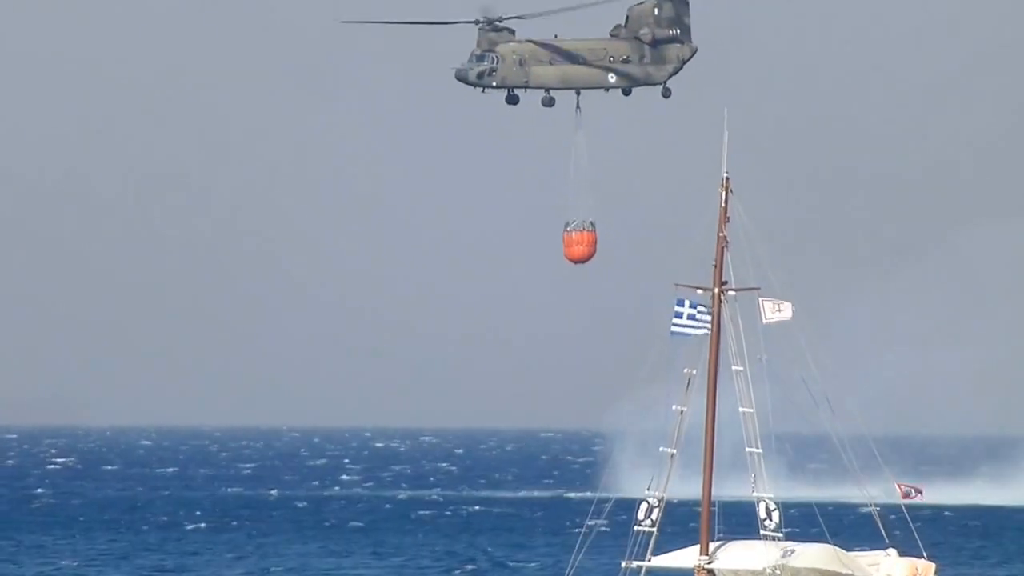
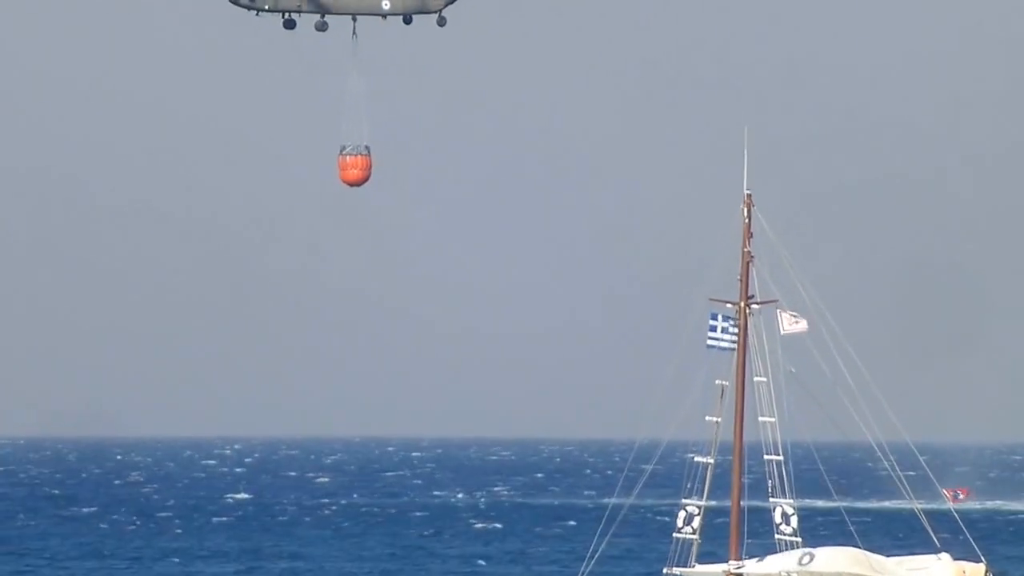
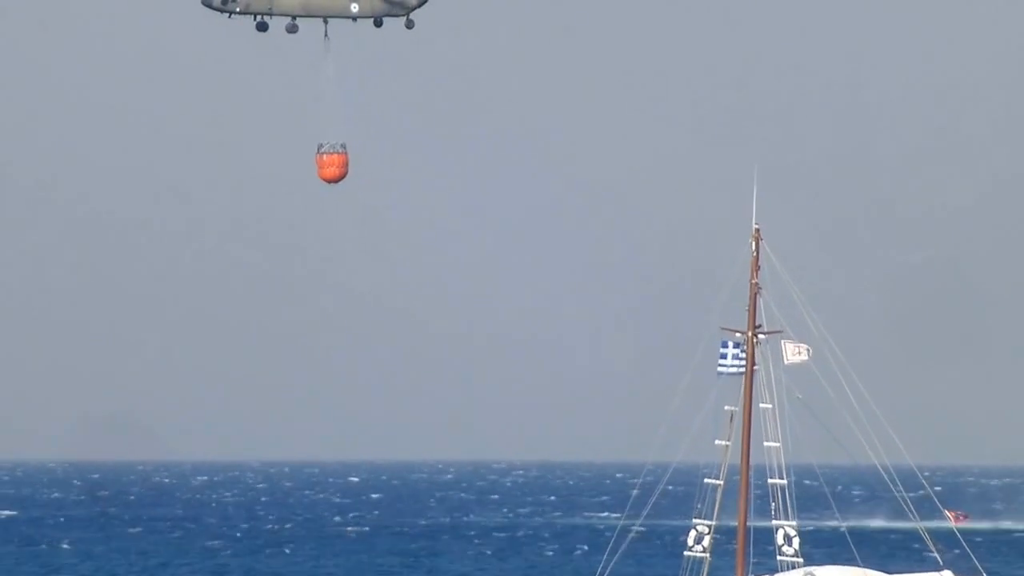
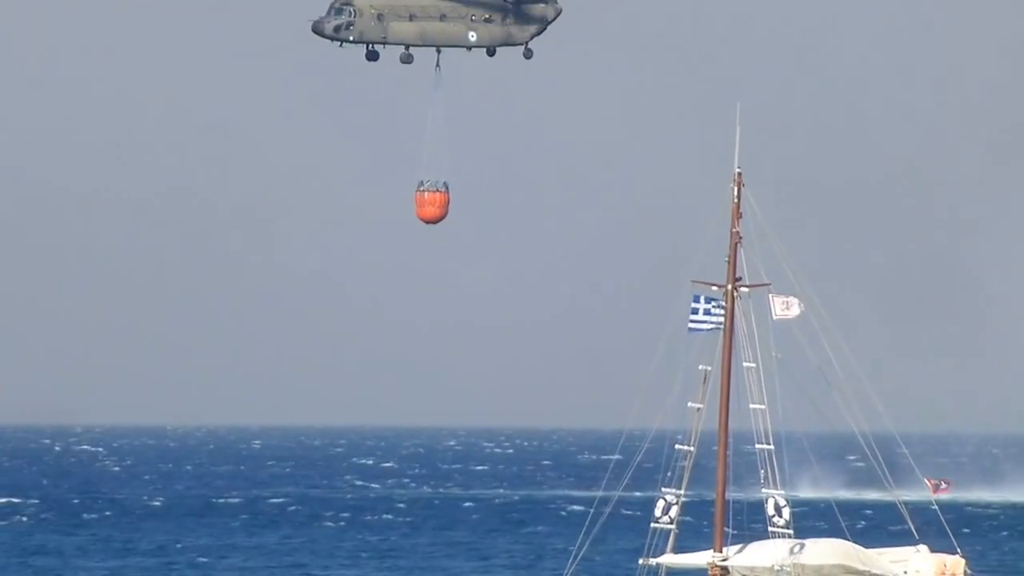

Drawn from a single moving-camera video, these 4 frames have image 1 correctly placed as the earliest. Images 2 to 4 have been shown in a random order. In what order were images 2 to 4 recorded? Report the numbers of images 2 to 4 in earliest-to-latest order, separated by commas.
4, 2, 3
